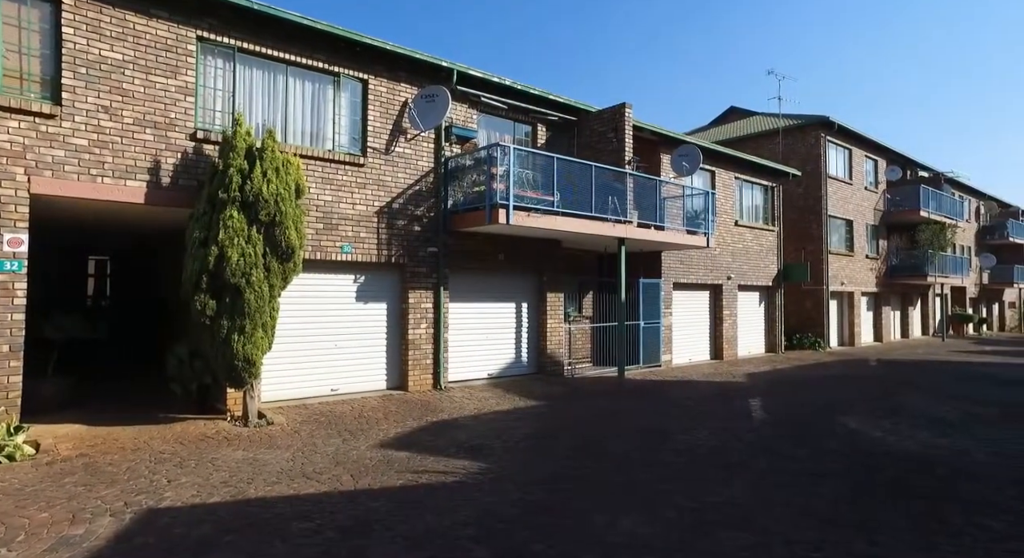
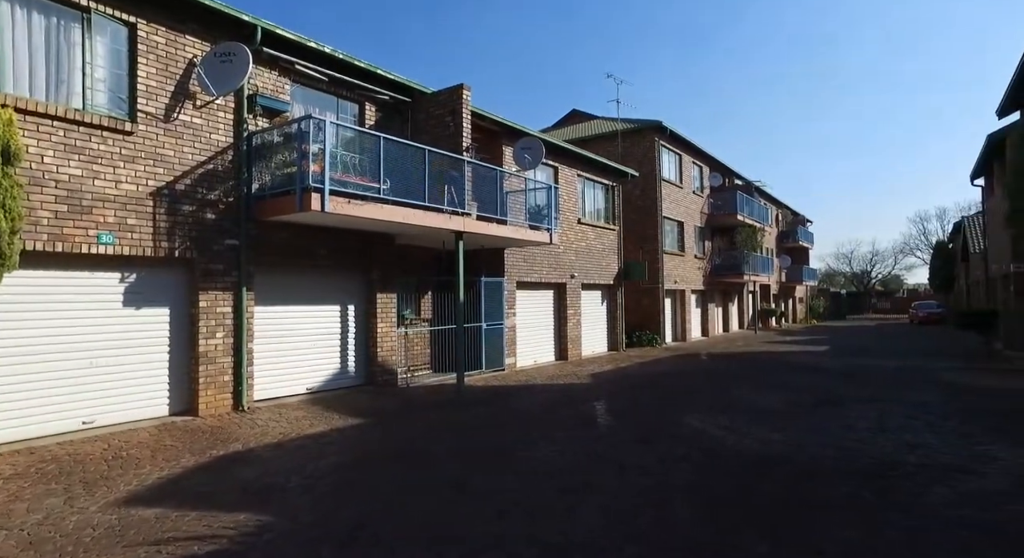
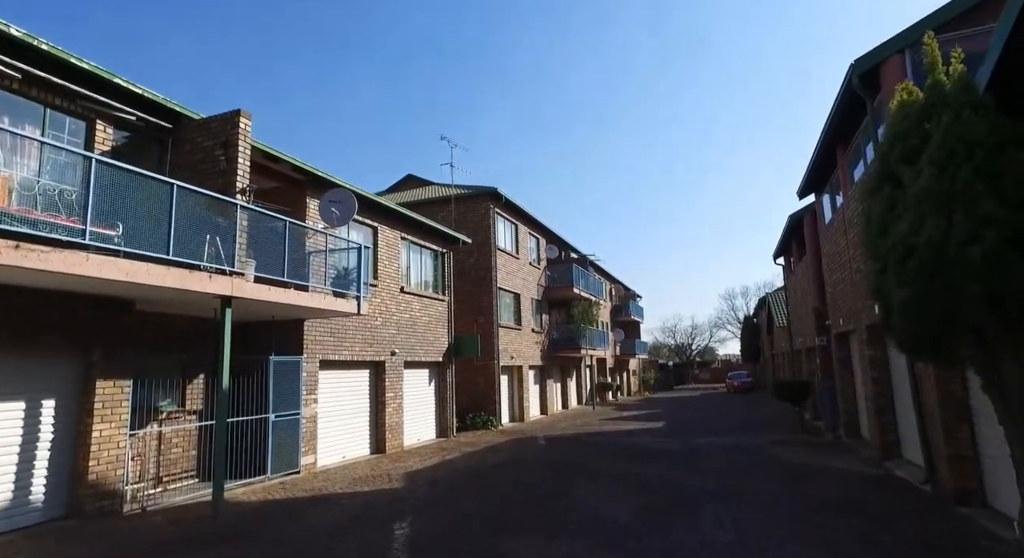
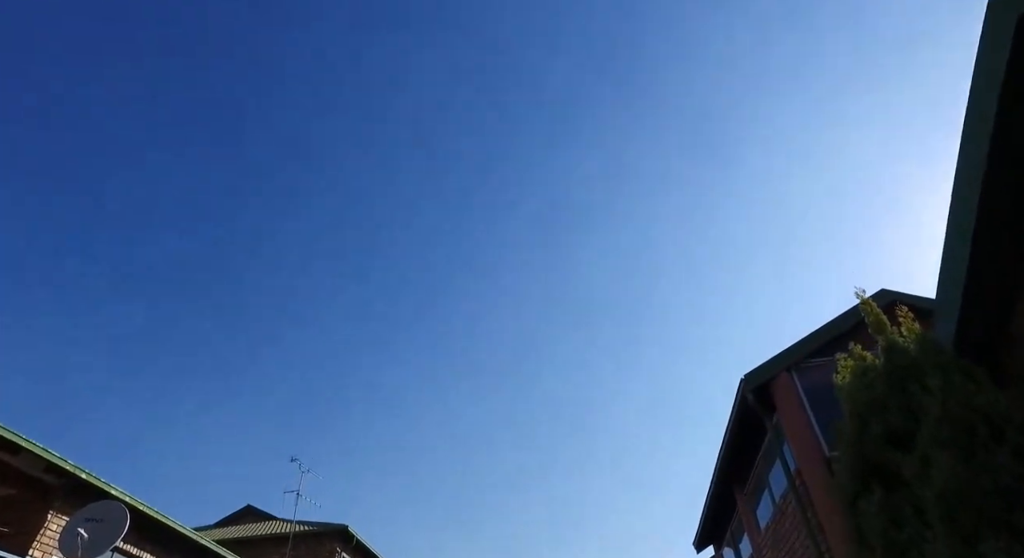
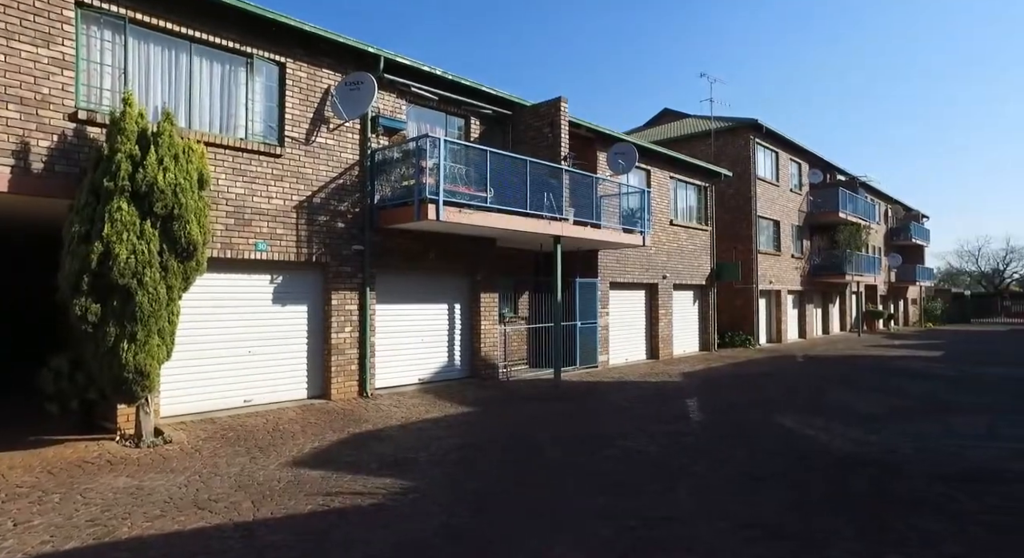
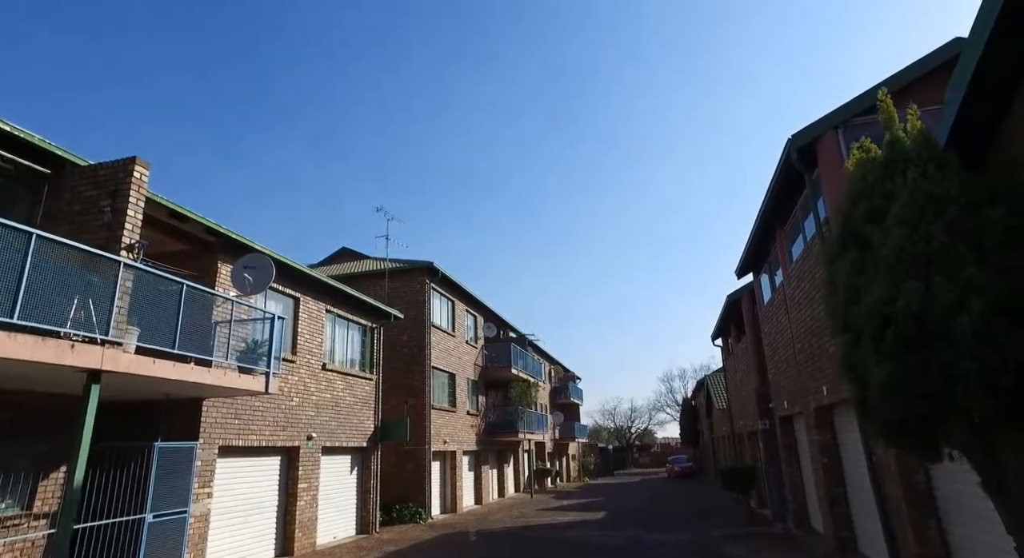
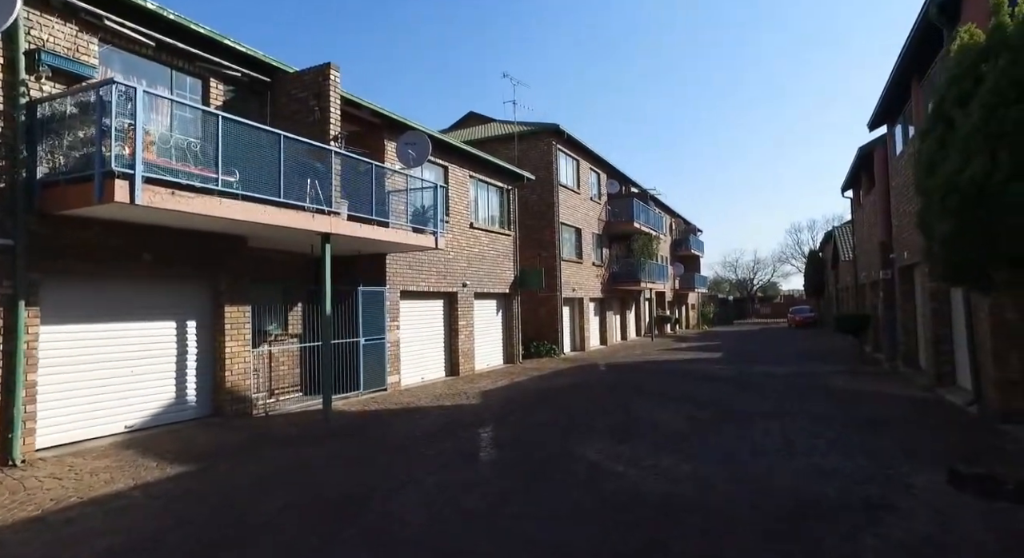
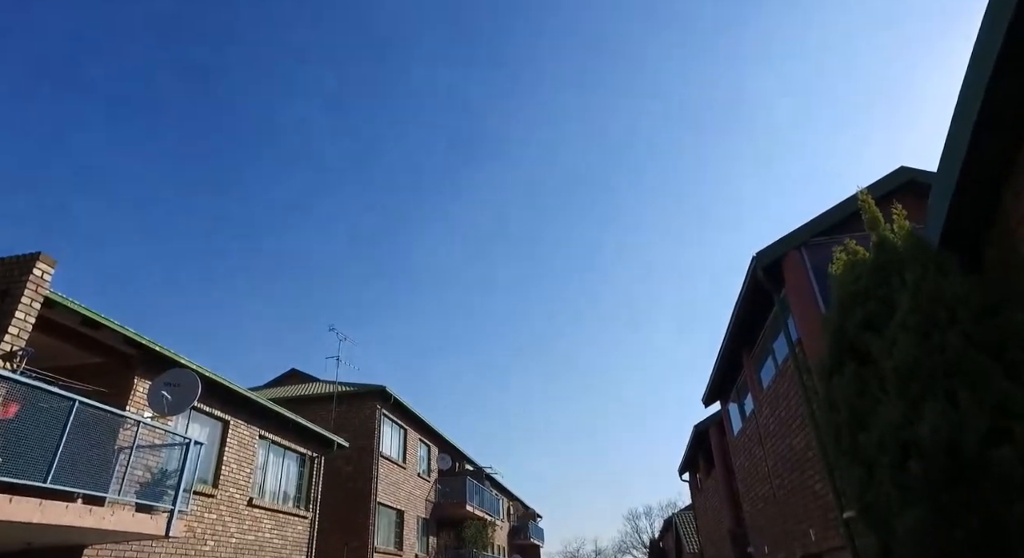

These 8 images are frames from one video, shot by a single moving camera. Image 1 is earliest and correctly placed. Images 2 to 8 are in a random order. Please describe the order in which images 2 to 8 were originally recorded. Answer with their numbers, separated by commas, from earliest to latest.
5, 2, 7, 3, 6, 8, 4
